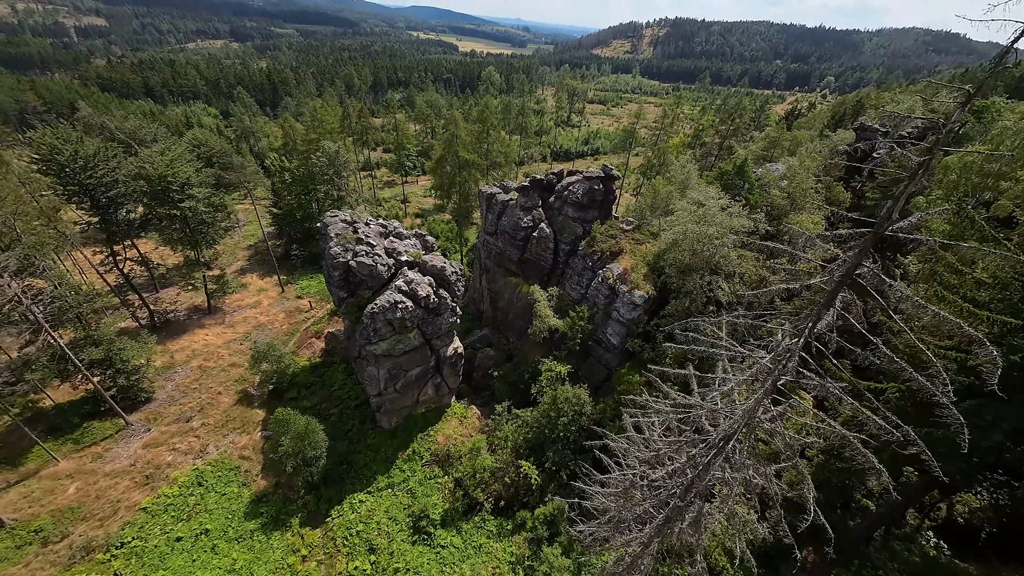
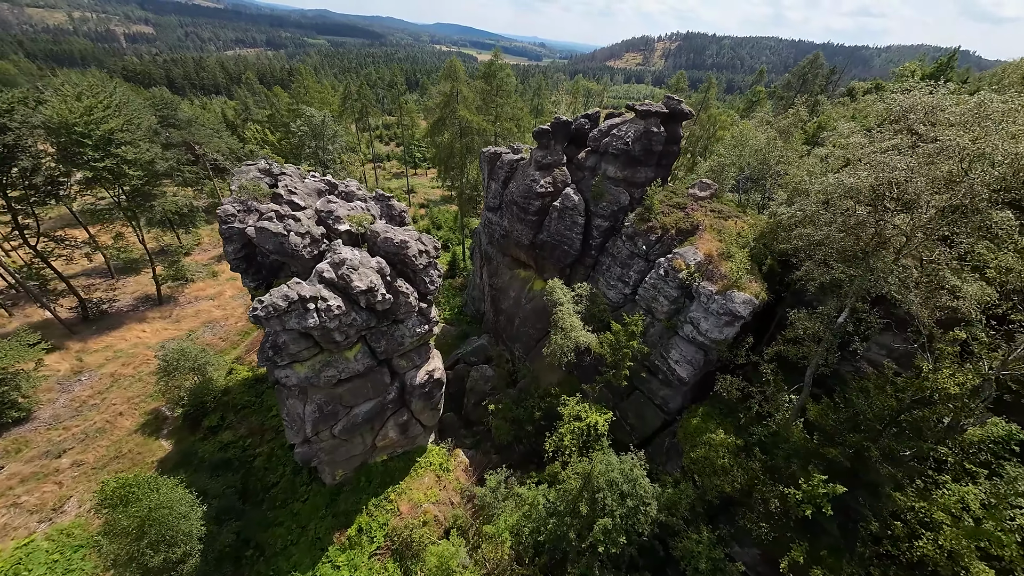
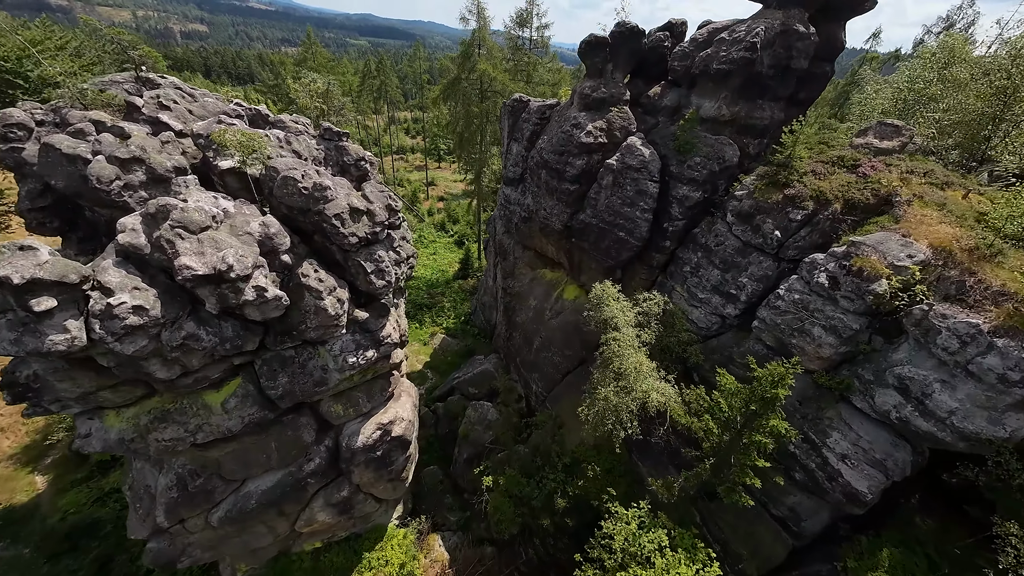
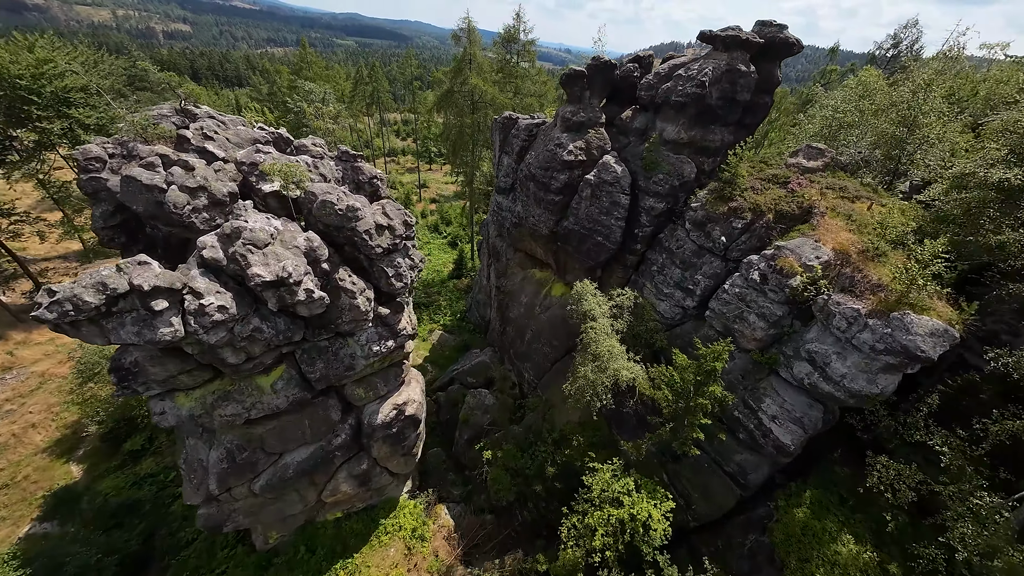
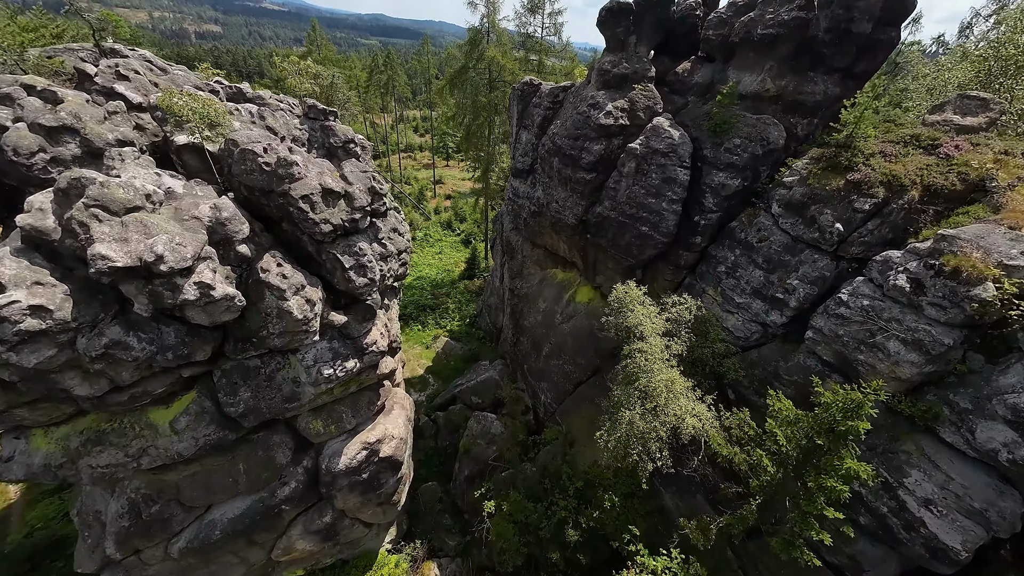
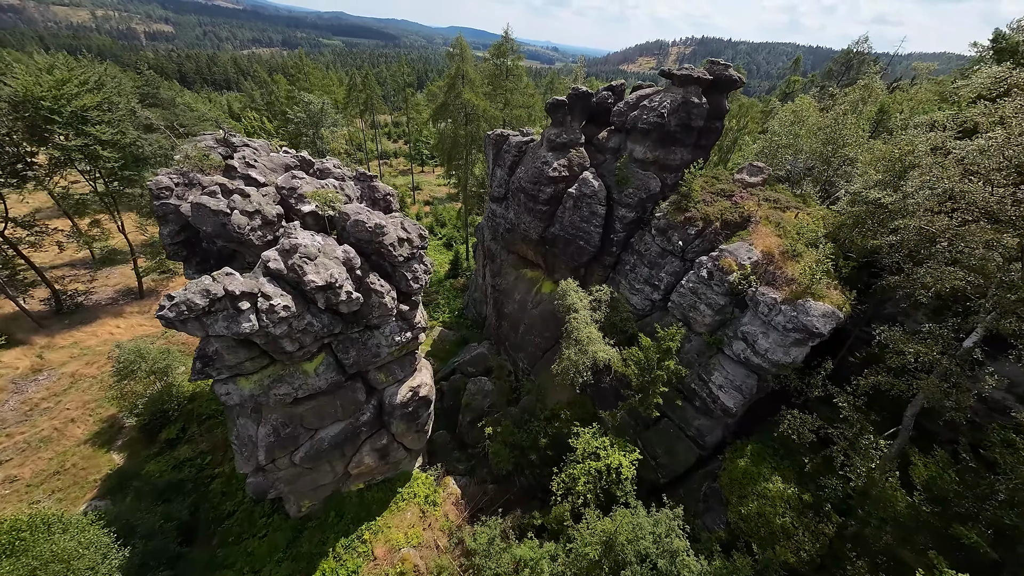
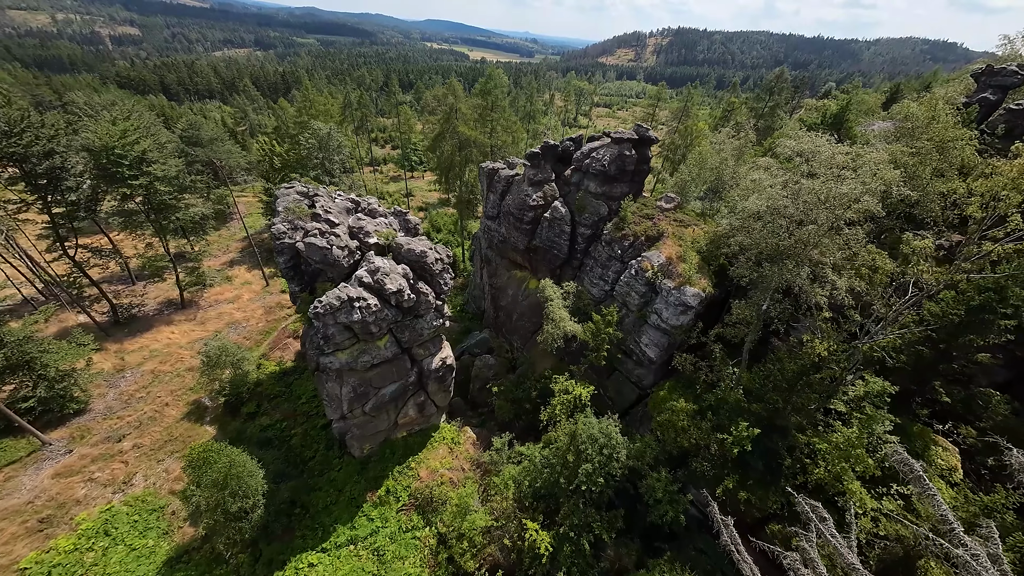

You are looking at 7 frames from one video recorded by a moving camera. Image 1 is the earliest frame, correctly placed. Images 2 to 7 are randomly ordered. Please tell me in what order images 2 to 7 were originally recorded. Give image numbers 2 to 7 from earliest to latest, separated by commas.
7, 2, 6, 4, 3, 5
